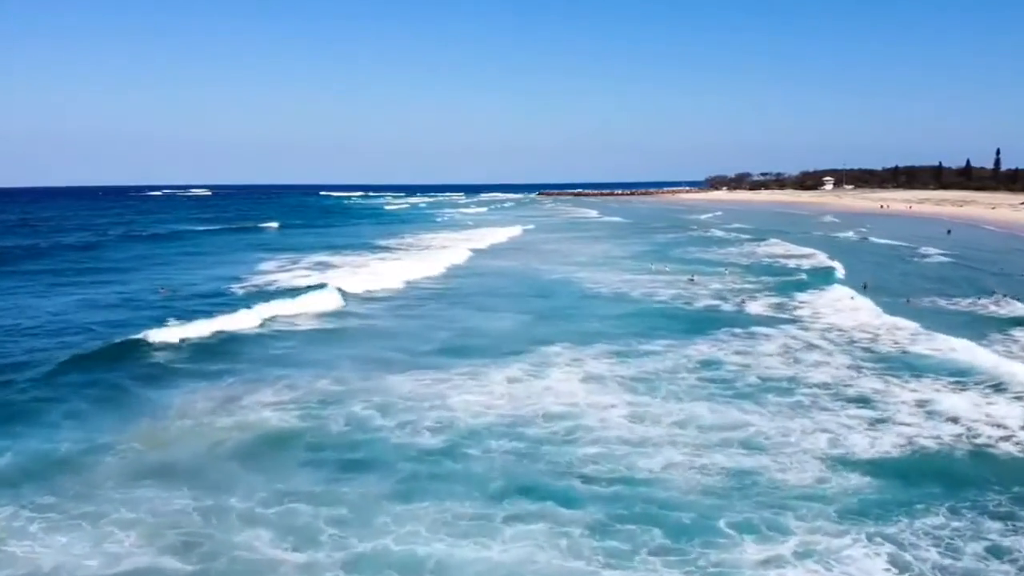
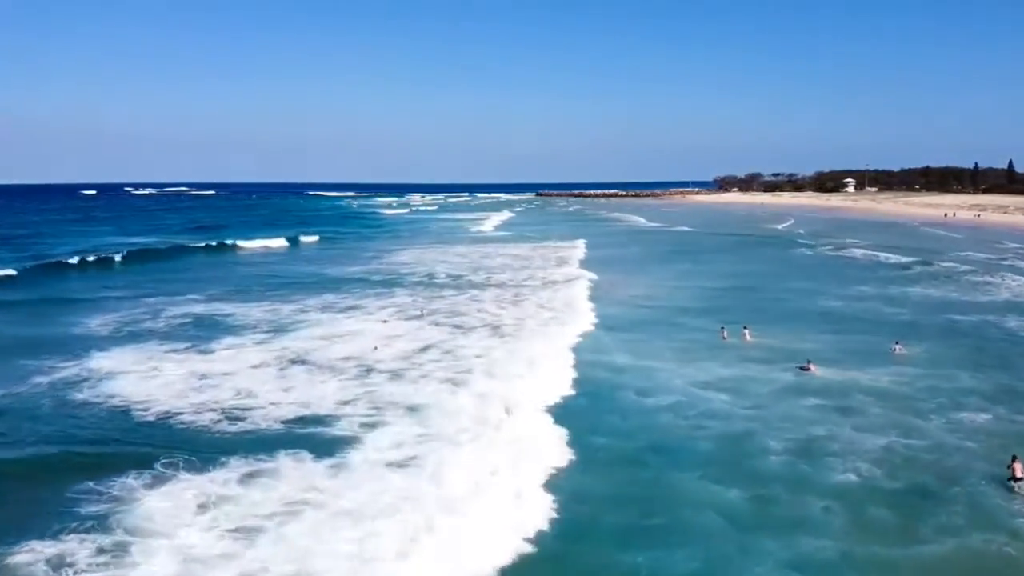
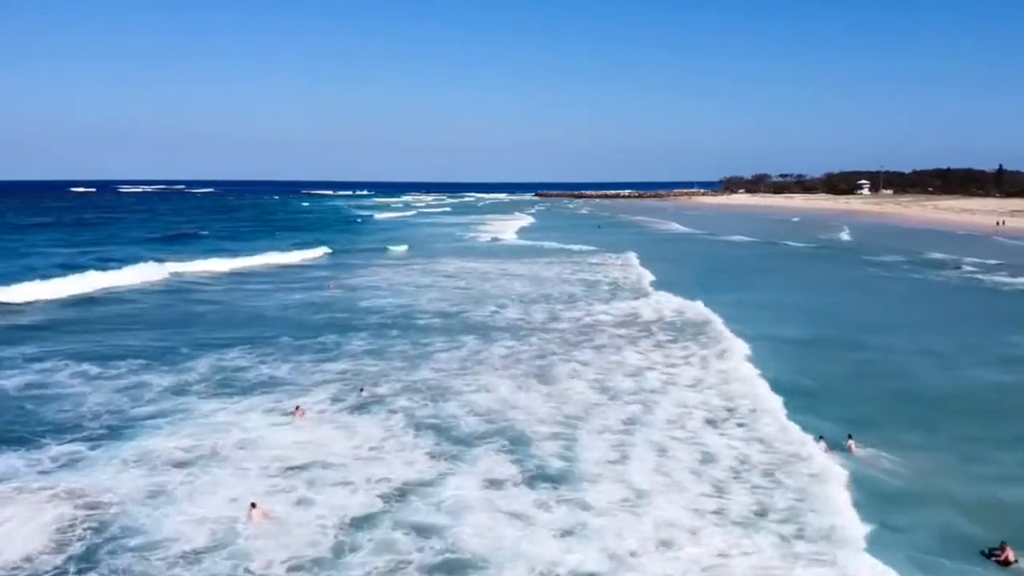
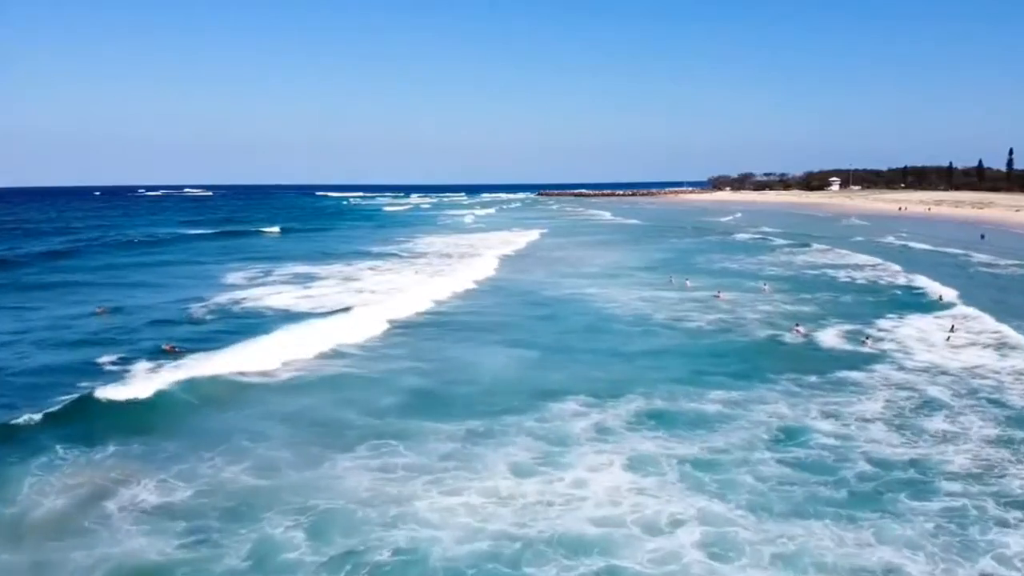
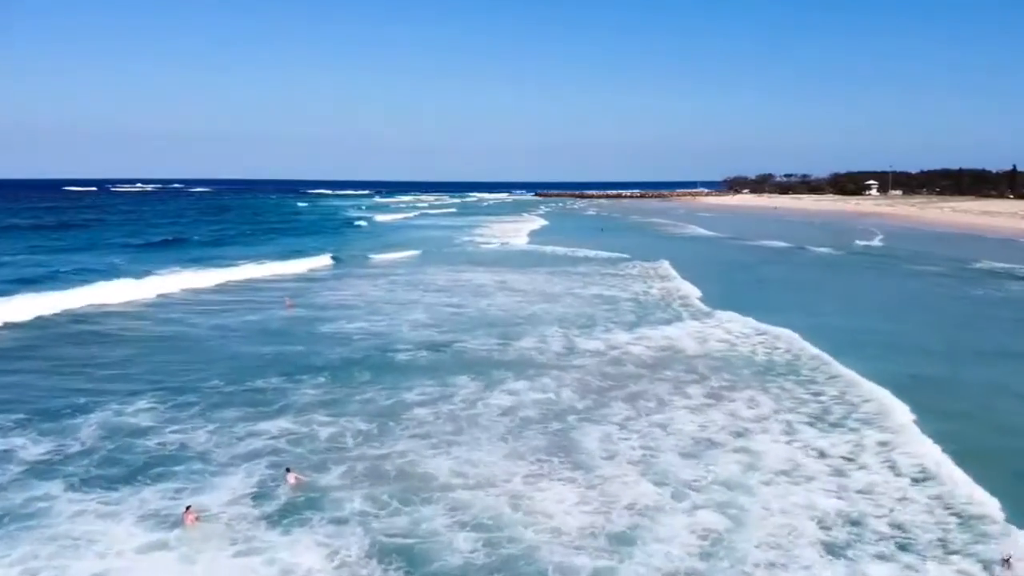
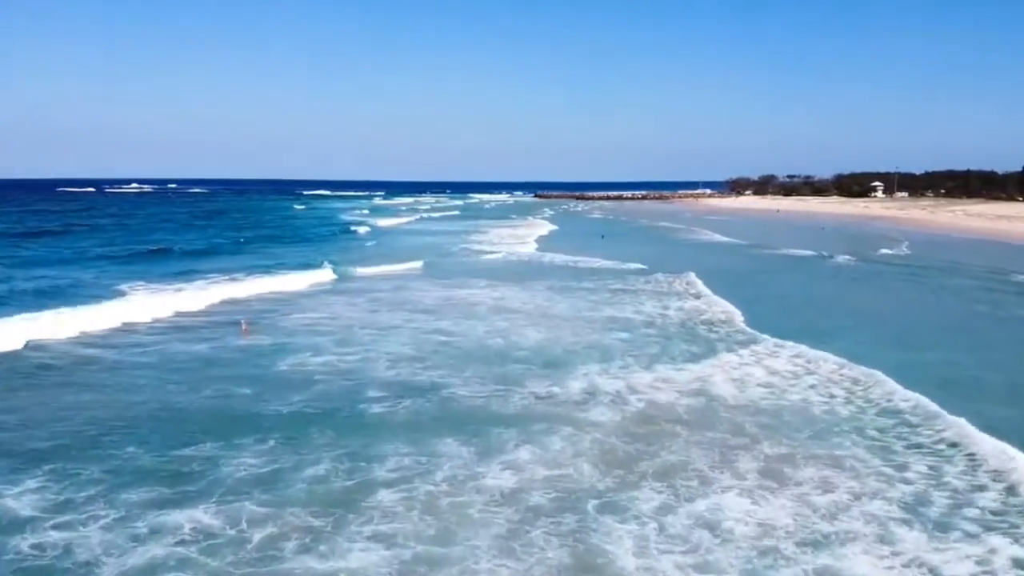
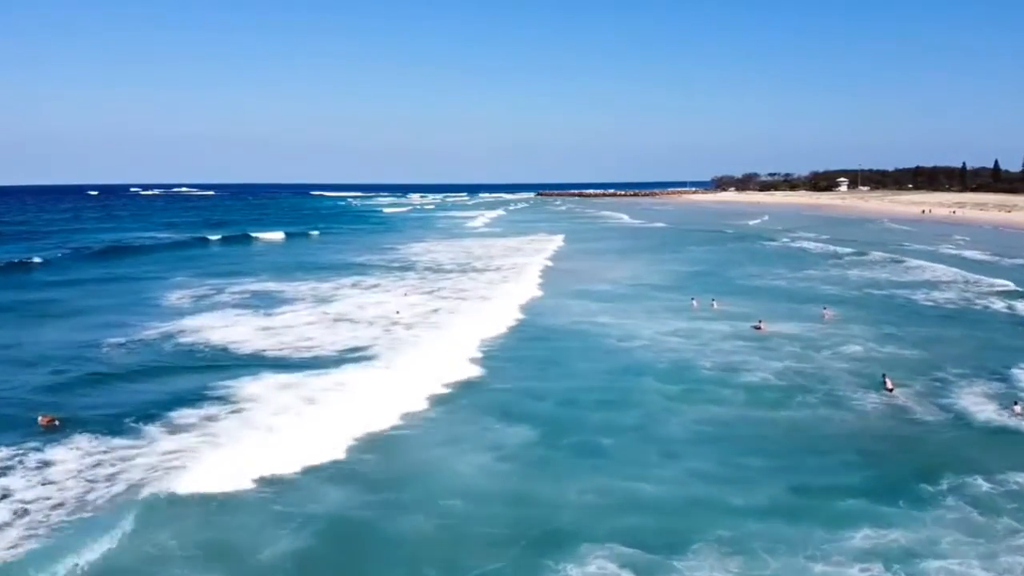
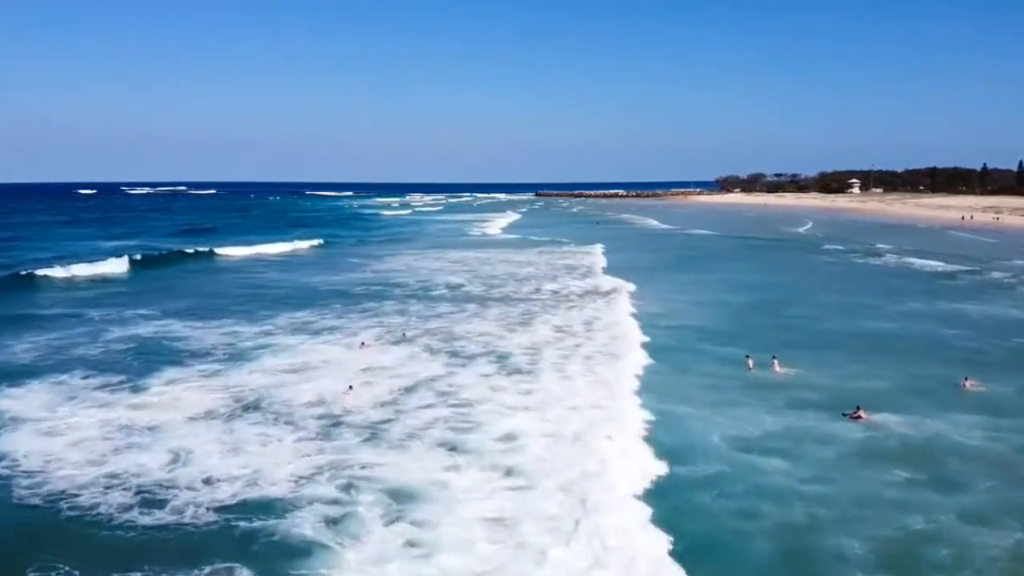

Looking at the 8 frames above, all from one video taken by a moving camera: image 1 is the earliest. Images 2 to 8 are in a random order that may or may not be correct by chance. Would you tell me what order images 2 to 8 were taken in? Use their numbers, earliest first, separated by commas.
4, 7, 2, 8, 3, 5, 6
